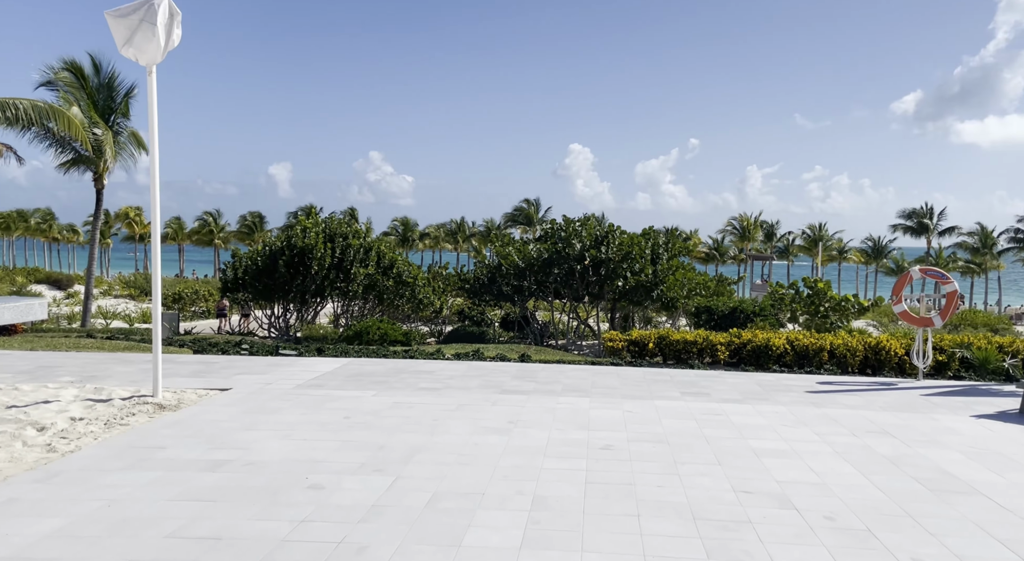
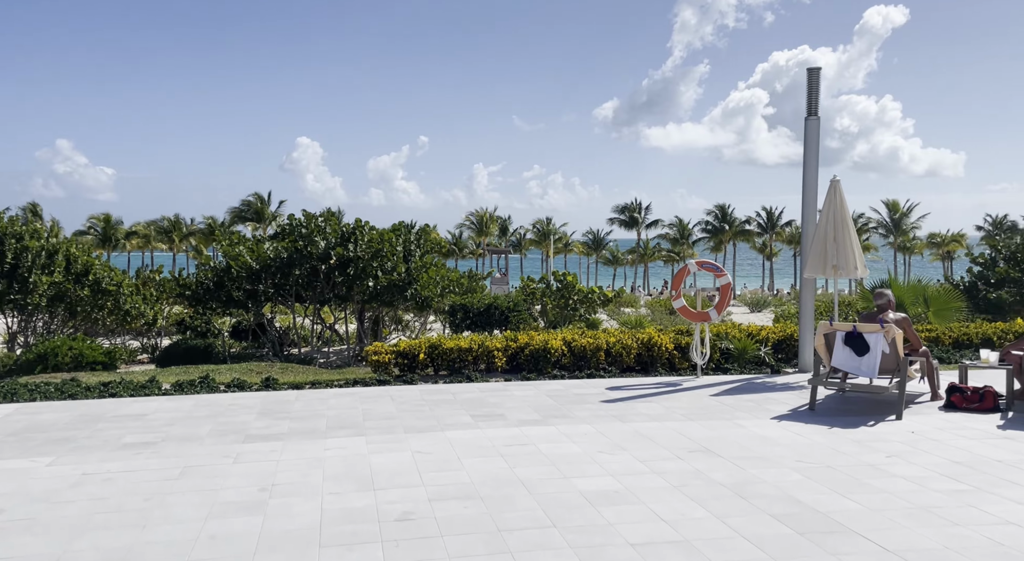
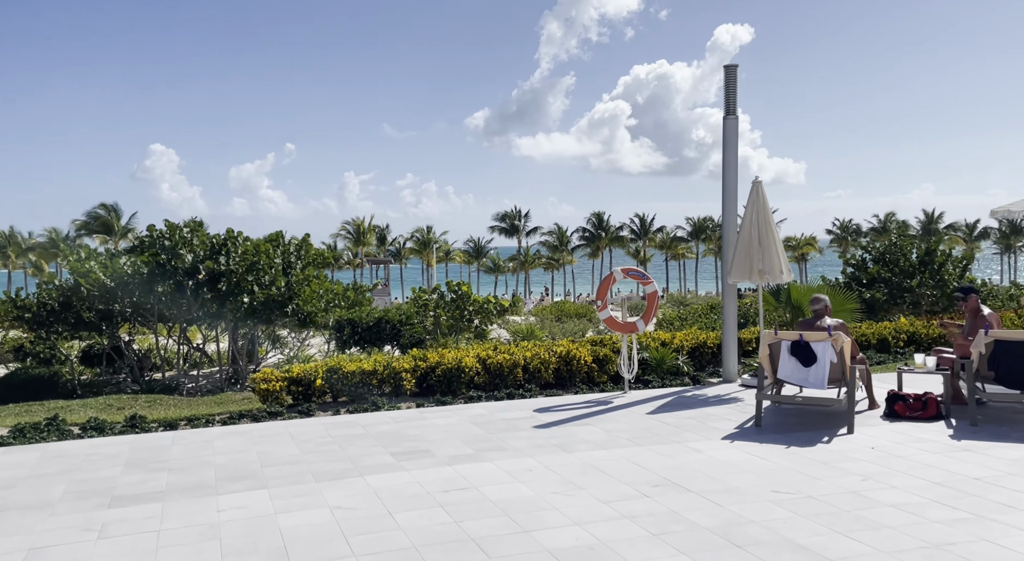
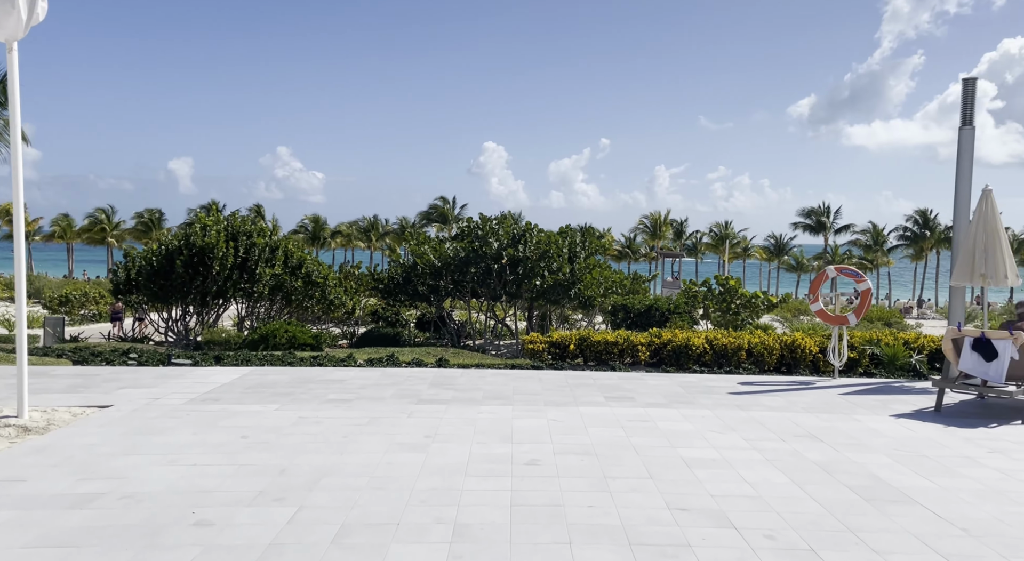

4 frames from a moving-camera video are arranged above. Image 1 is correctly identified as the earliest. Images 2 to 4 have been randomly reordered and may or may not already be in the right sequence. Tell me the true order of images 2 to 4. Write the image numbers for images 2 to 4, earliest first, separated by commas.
4, 2, 3
